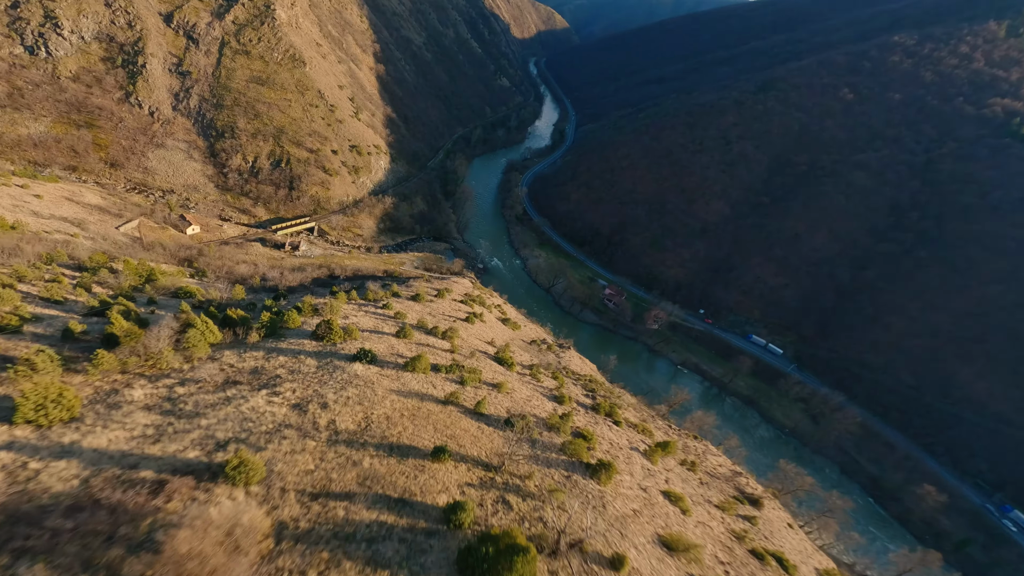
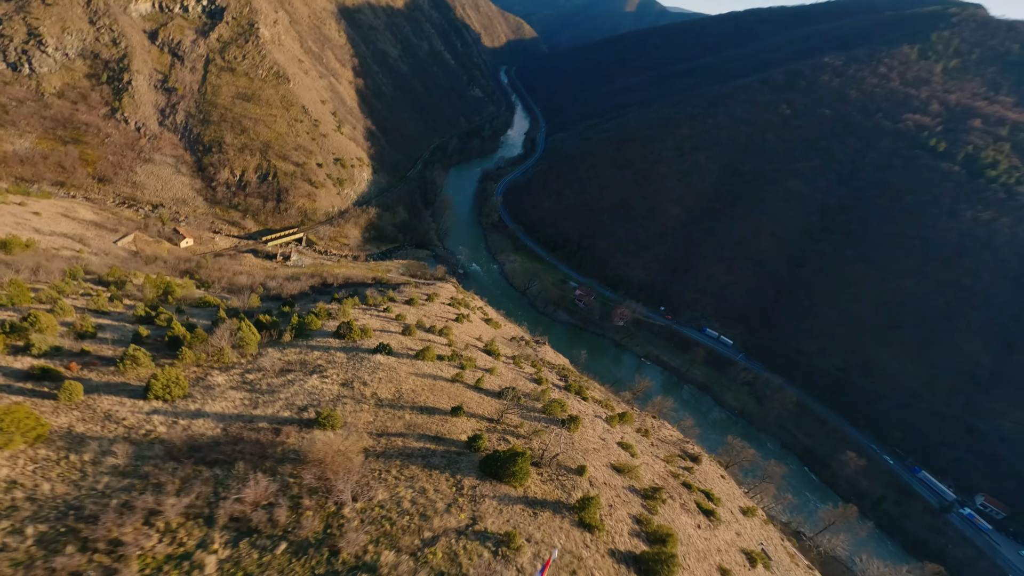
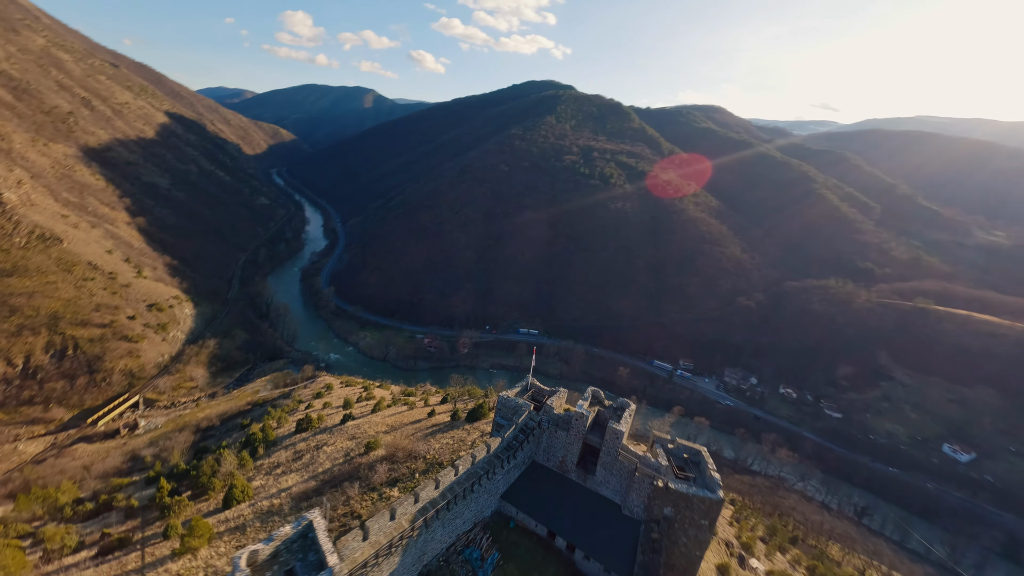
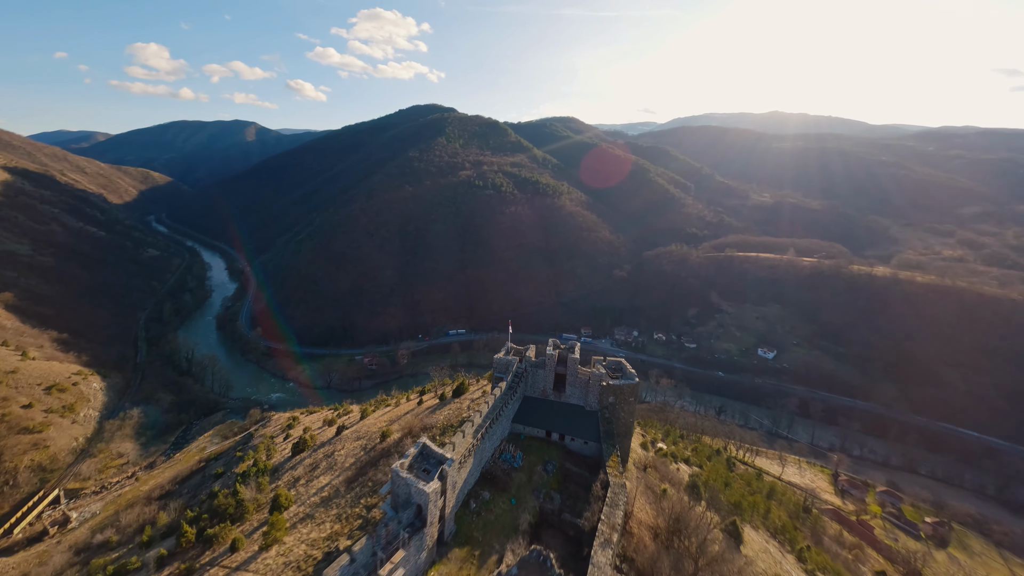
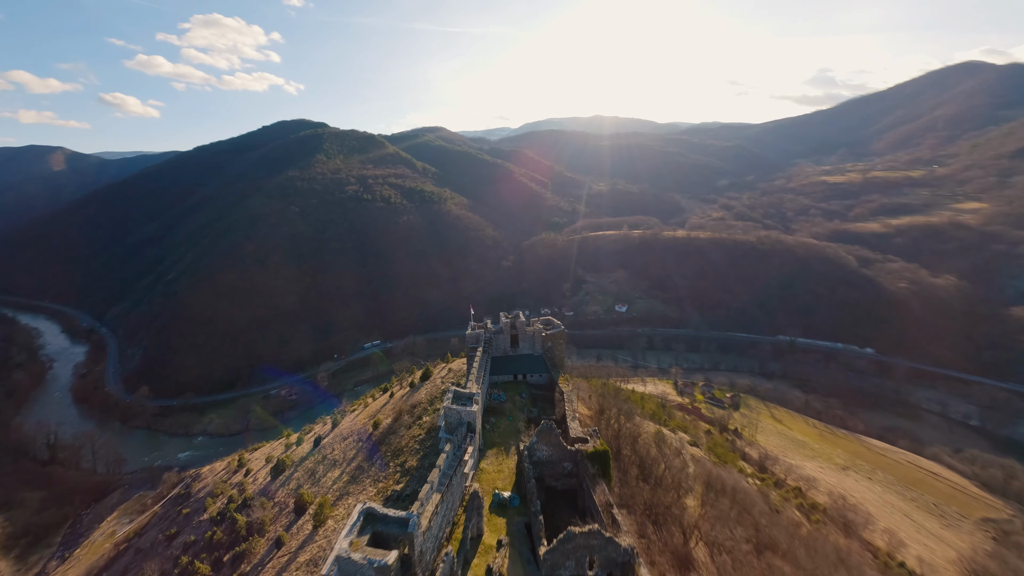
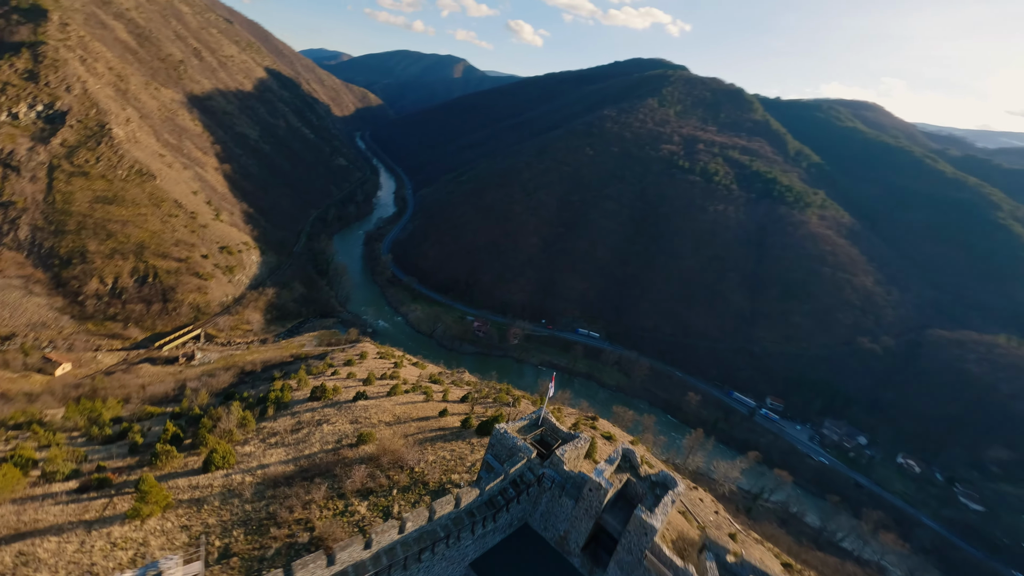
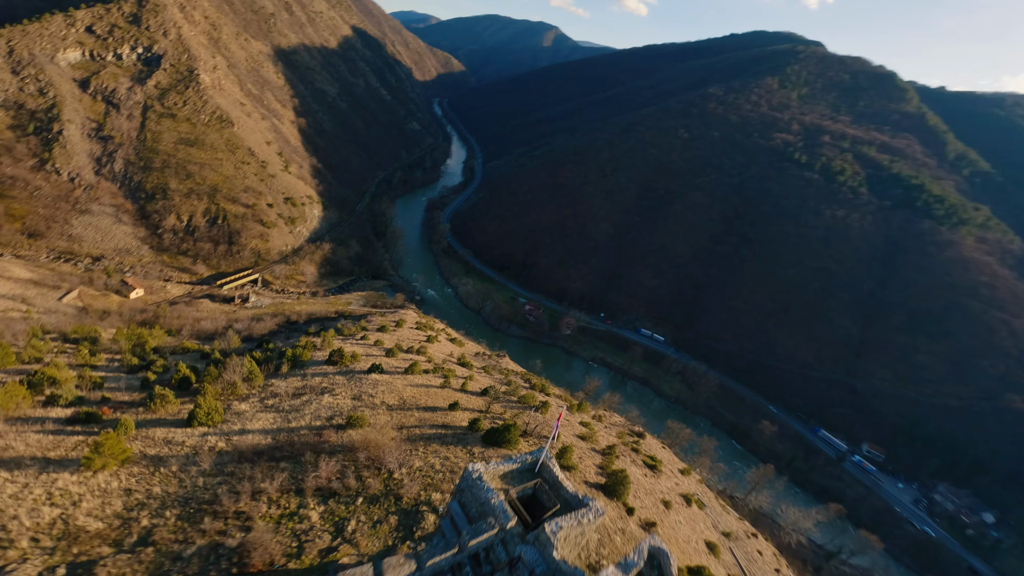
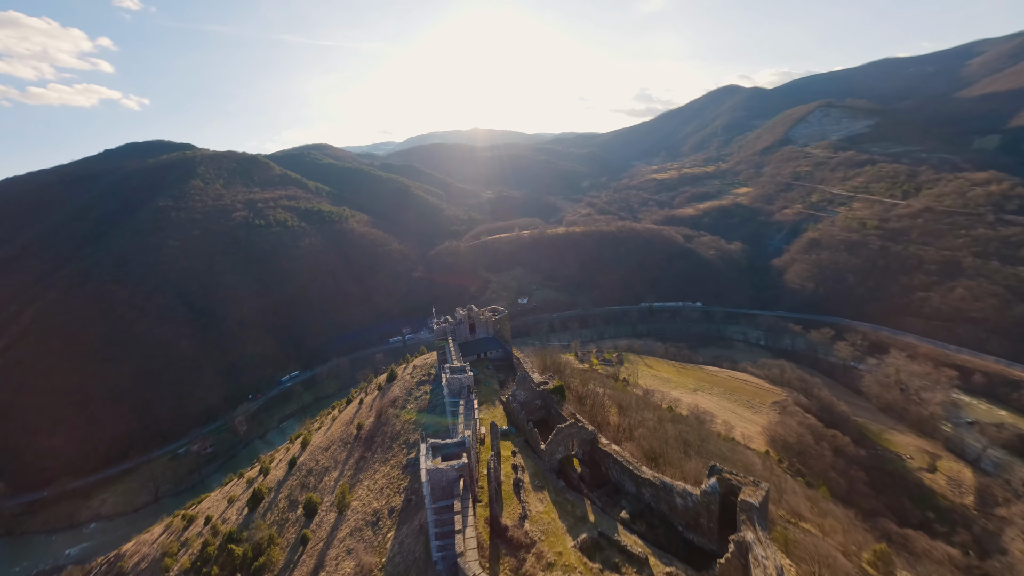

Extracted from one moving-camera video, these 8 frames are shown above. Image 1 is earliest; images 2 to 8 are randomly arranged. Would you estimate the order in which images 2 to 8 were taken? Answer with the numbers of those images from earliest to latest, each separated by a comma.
2, 7, 6, 3, 4, 5, 8
